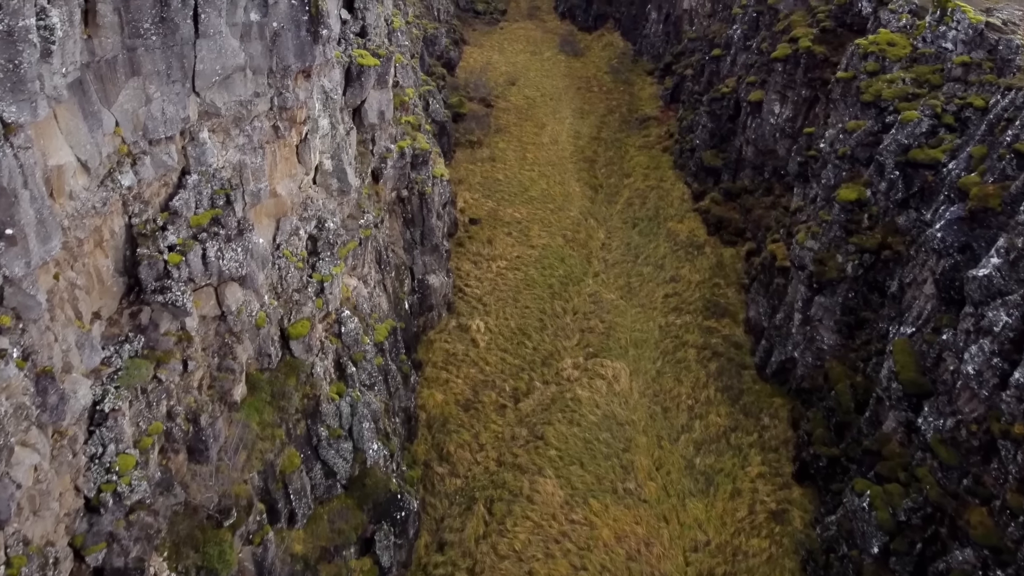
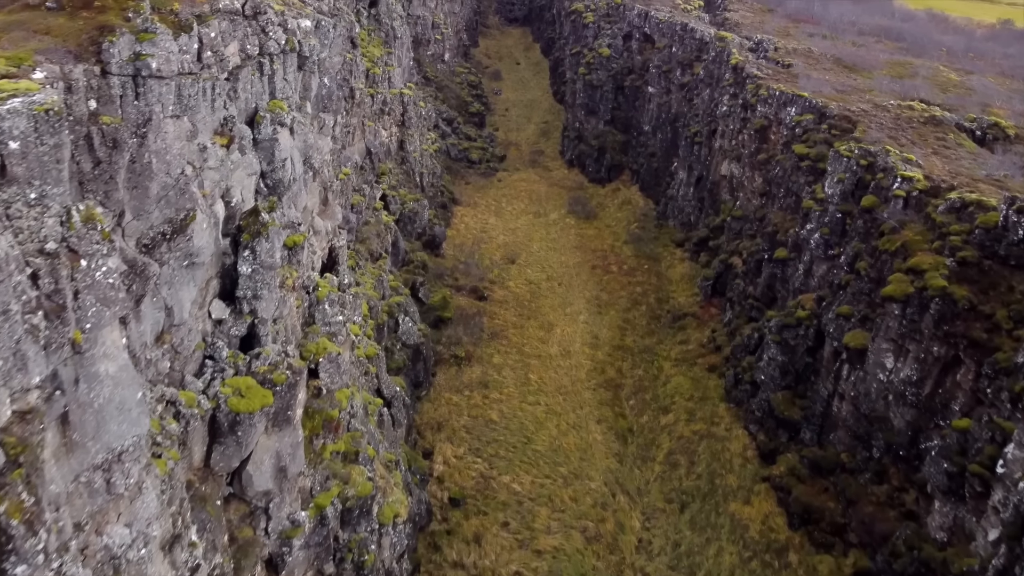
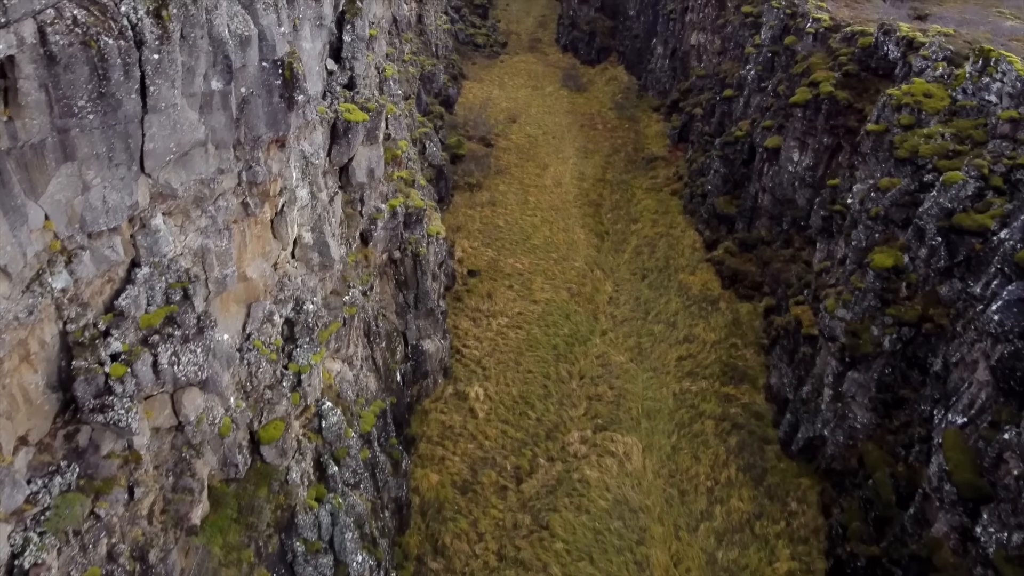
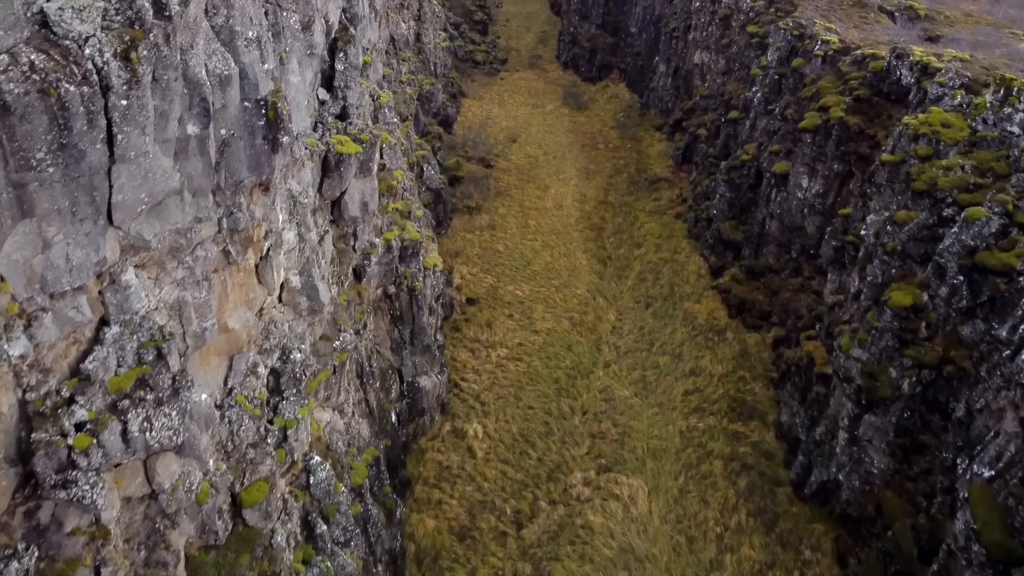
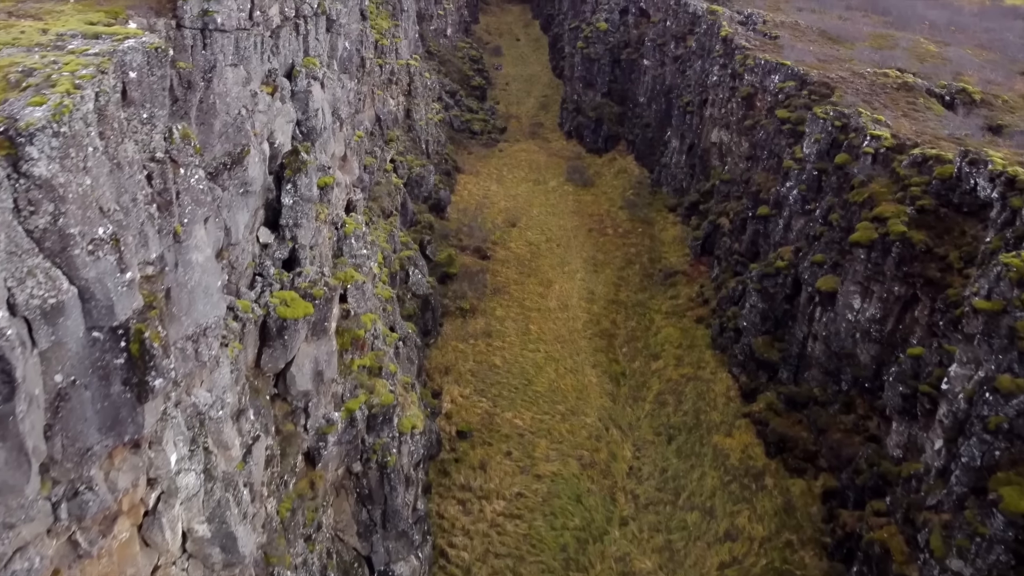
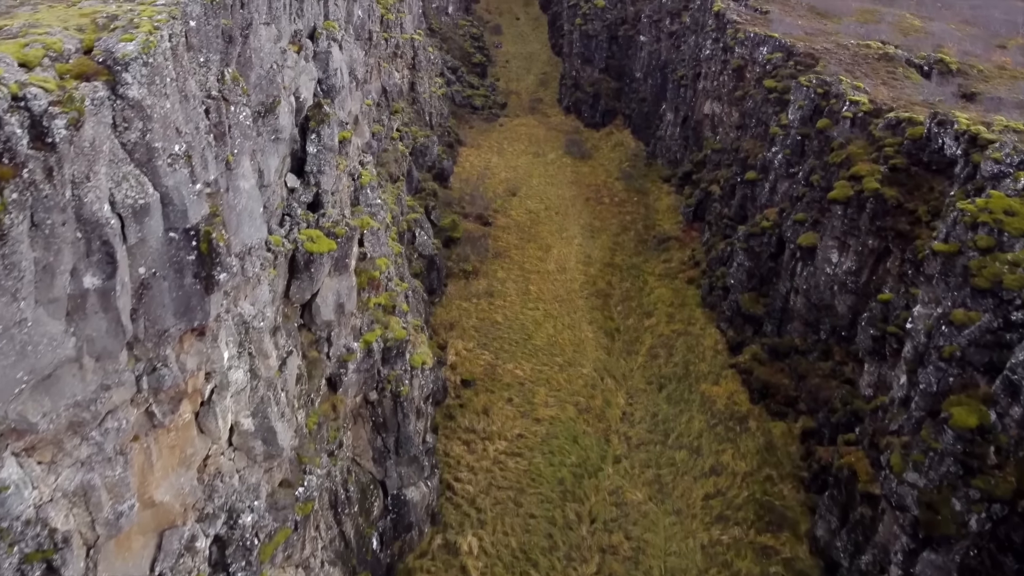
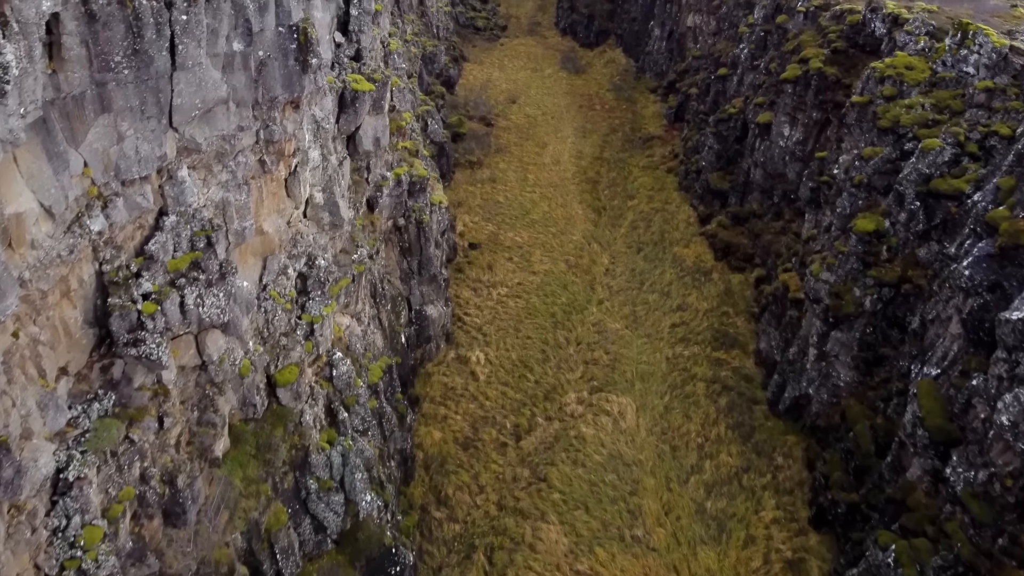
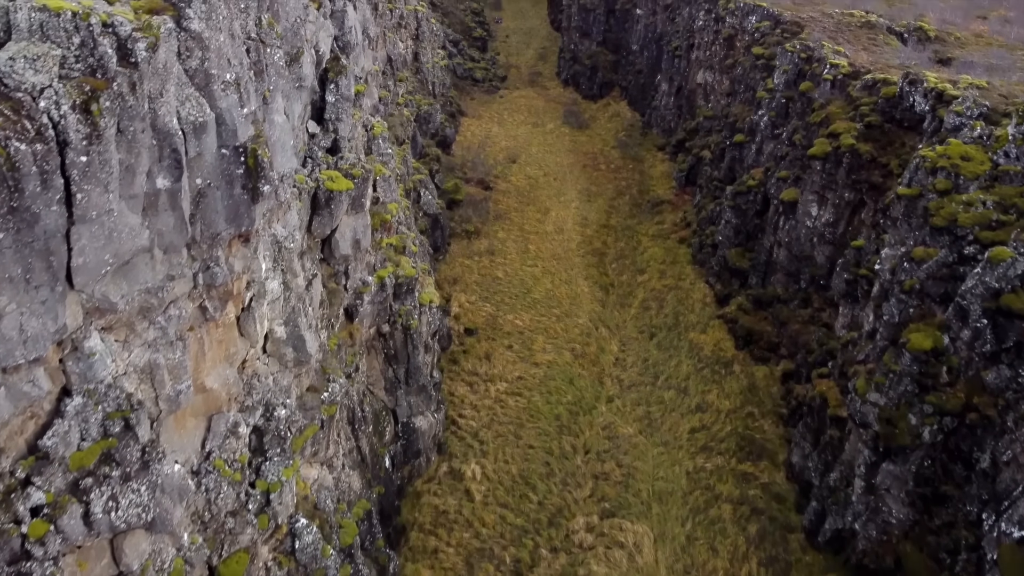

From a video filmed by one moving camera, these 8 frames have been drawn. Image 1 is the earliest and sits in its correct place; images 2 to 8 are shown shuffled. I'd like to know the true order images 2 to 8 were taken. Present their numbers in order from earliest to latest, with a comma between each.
7, 3, 4, 8, 6, 5, 2
